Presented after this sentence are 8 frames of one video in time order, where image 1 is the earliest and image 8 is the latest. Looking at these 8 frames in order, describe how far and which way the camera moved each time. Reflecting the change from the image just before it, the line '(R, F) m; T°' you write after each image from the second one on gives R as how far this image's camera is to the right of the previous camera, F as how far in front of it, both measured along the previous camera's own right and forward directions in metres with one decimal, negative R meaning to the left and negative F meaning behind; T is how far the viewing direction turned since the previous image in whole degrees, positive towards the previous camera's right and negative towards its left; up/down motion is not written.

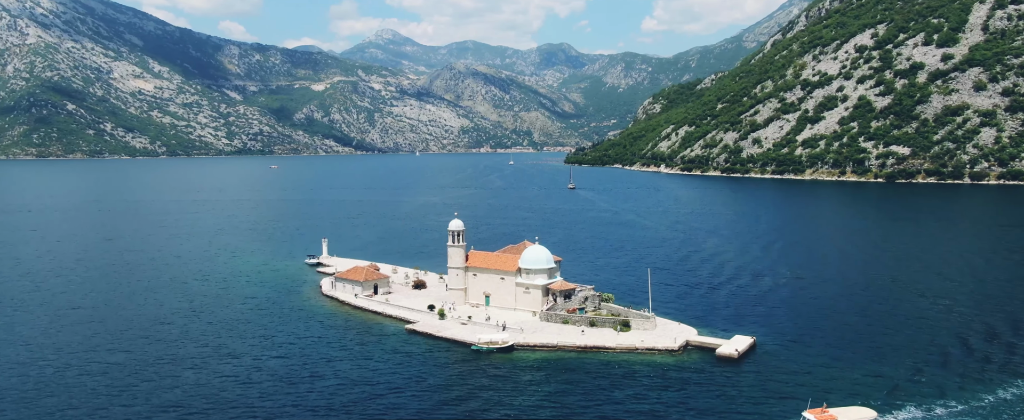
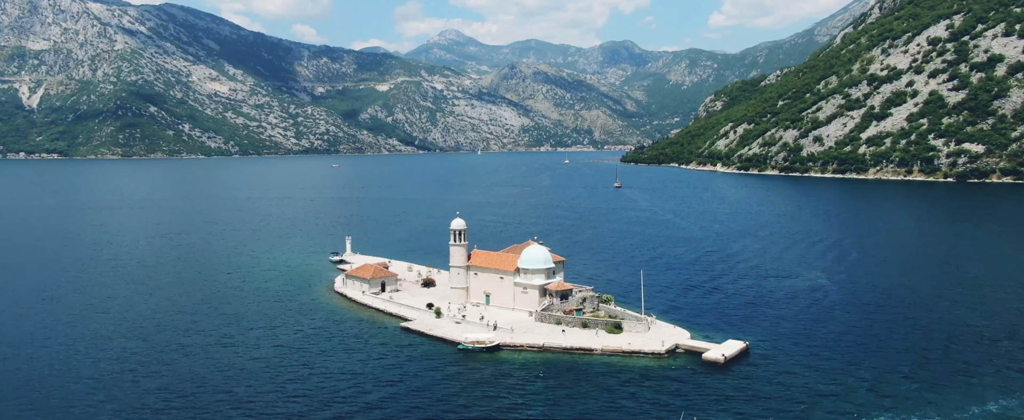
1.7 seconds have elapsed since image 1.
(+5.0, 0.0) m; -5°
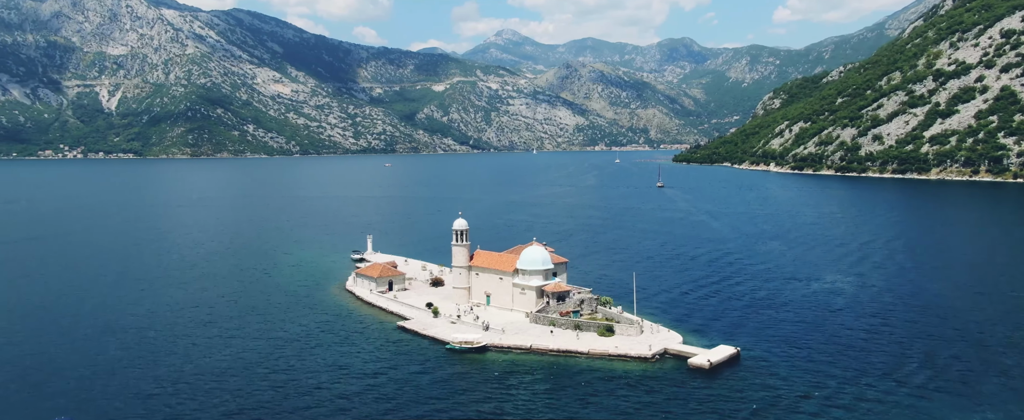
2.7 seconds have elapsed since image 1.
(+4.4, +0.2) m; -5°
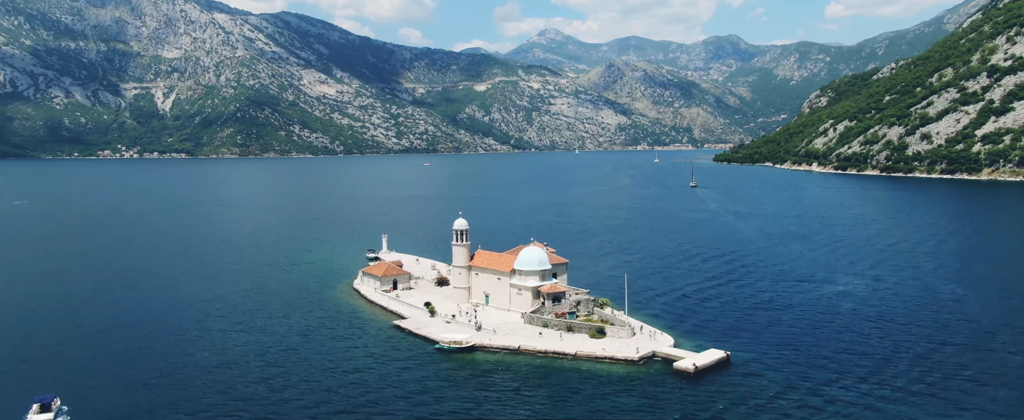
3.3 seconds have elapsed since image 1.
(+3.5, +0.1) m; -4°
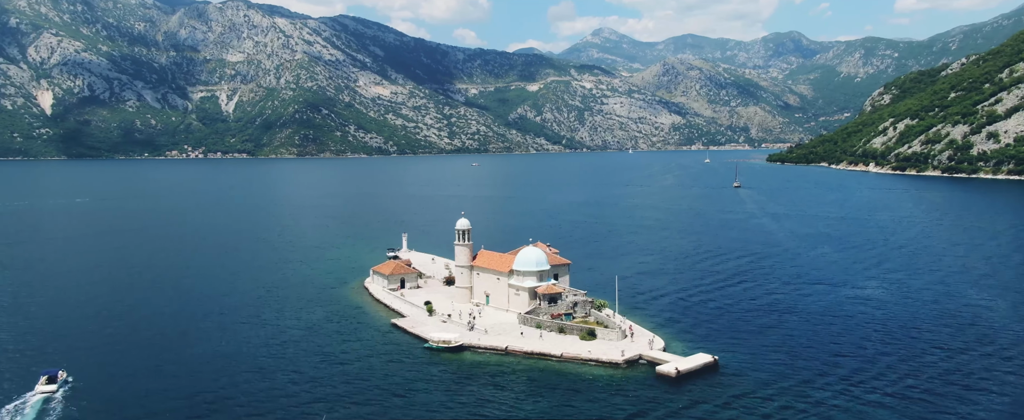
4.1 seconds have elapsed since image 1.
(+4.2, +0.3) m; -5°
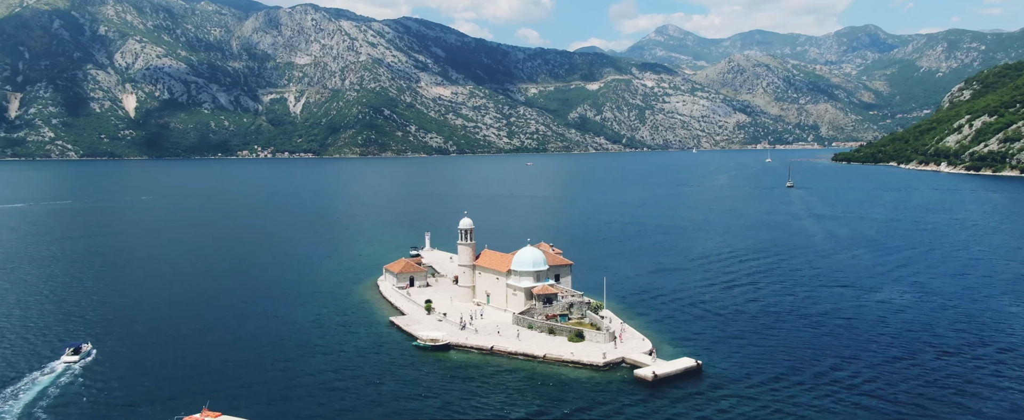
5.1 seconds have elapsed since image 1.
(+4.9, +0.3) m; -5°
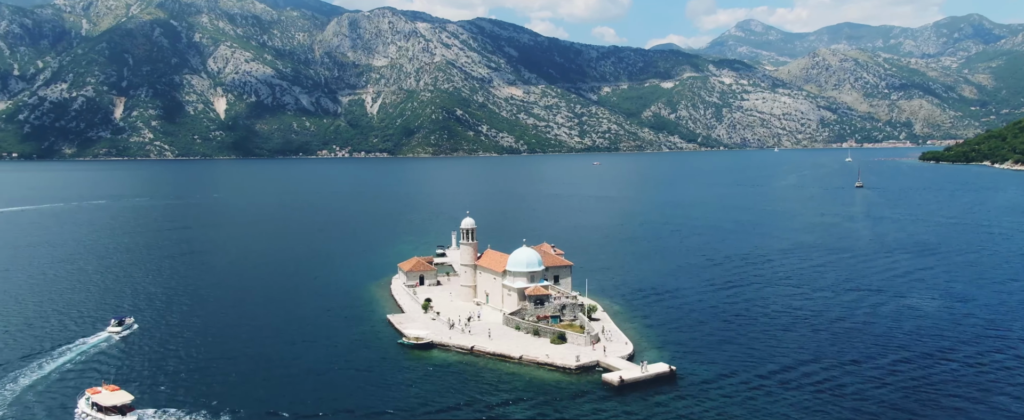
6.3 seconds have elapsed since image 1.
(+6.0, +0.5) m; -6°
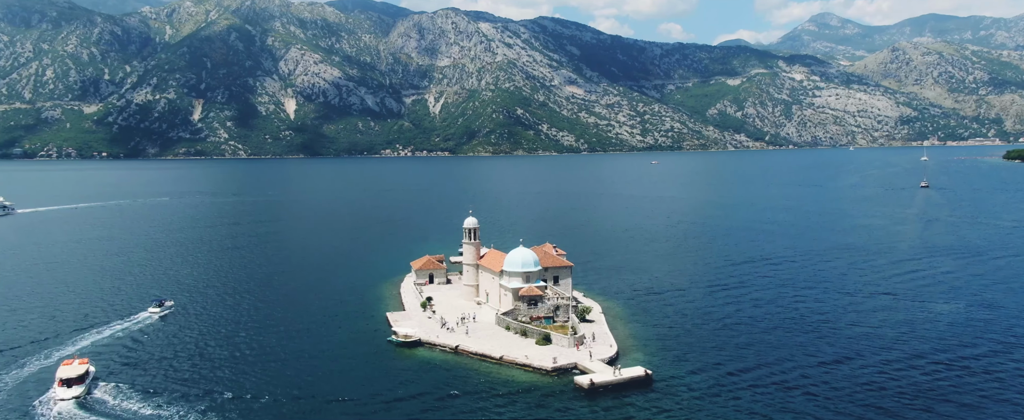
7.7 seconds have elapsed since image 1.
(+5.0, +0.5) m; -5°
